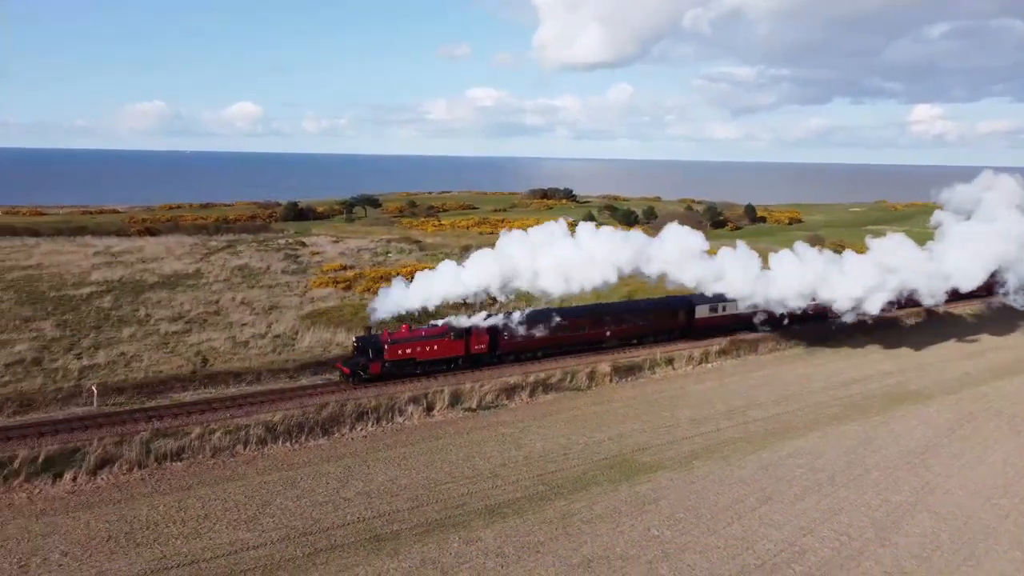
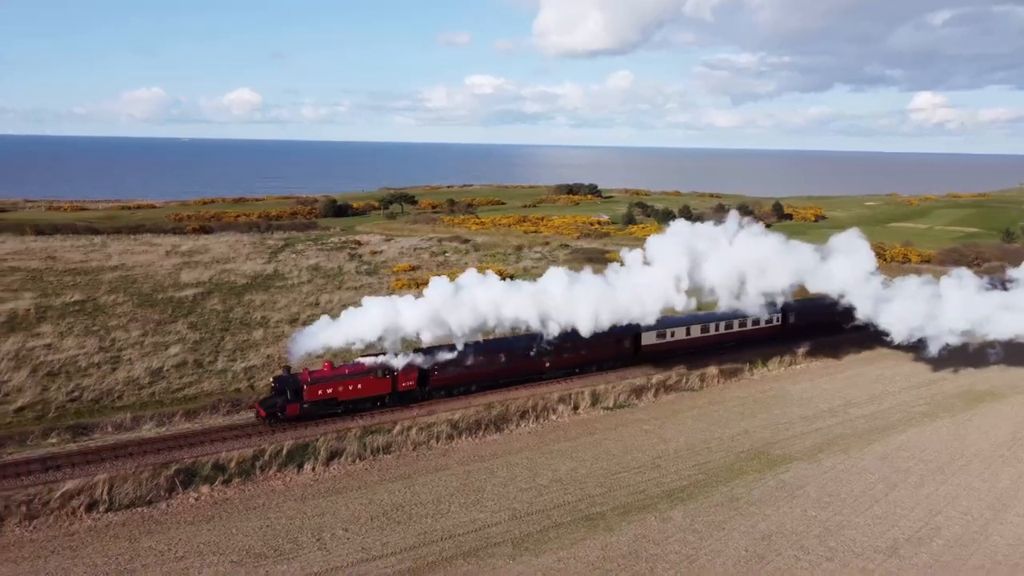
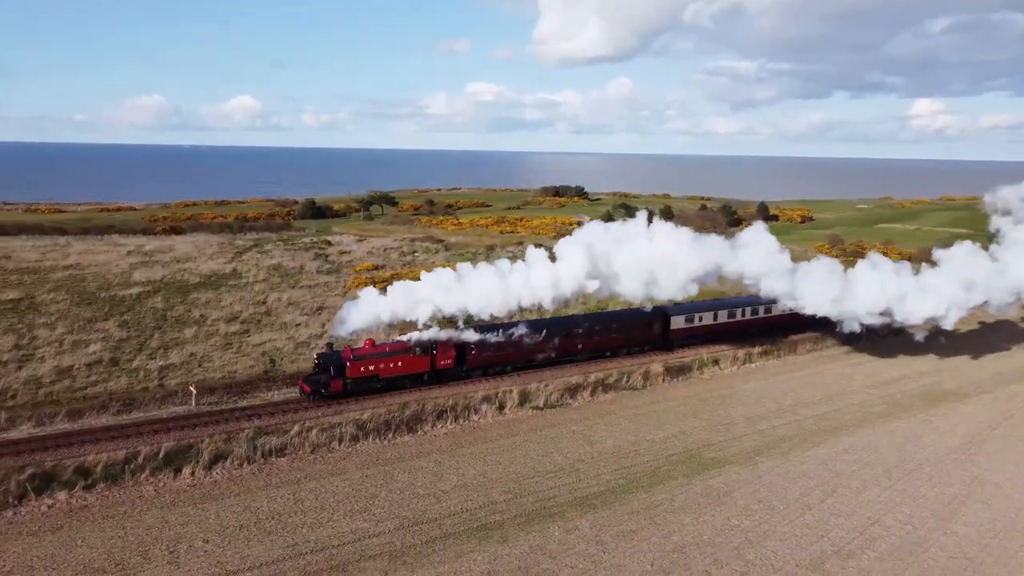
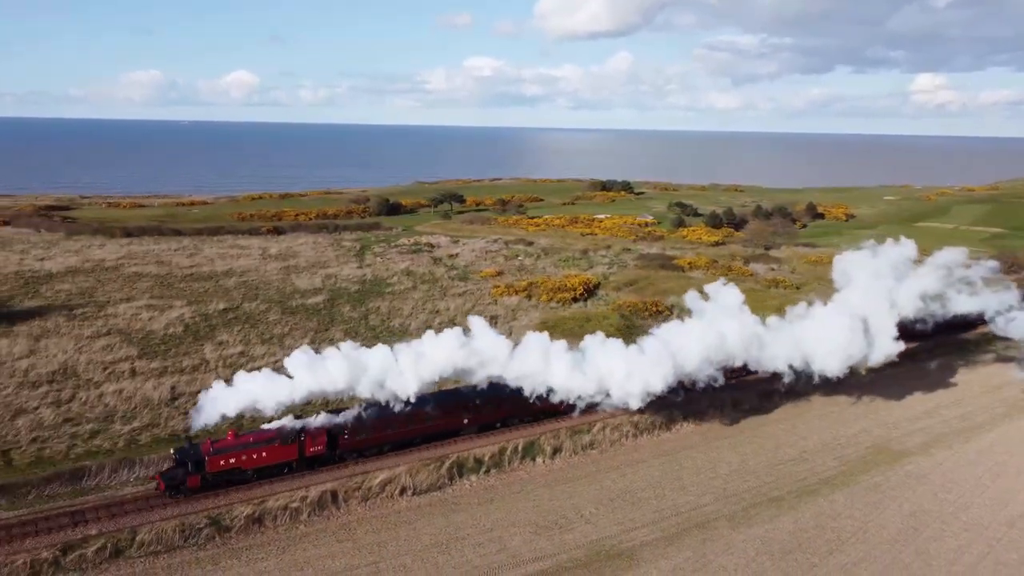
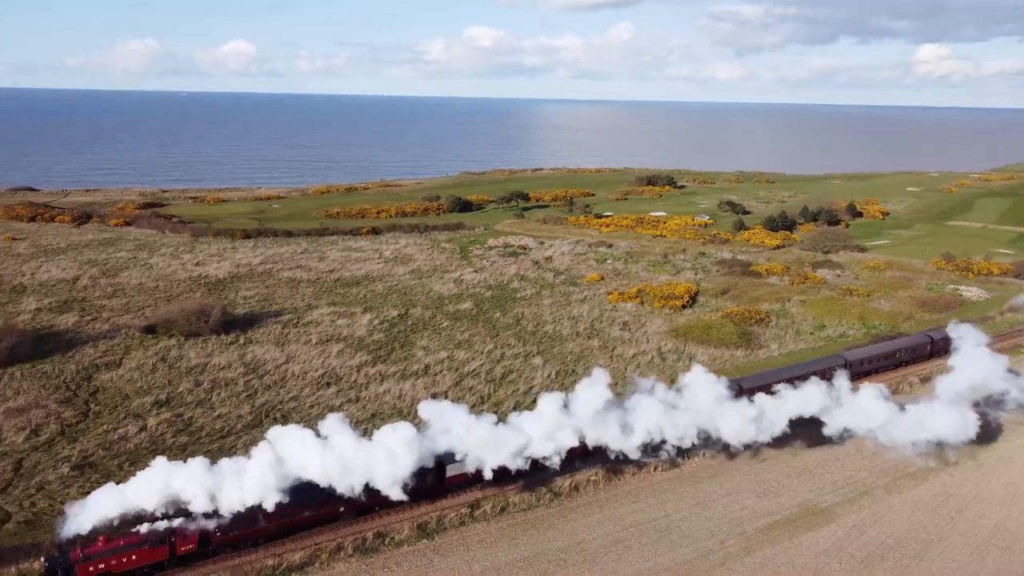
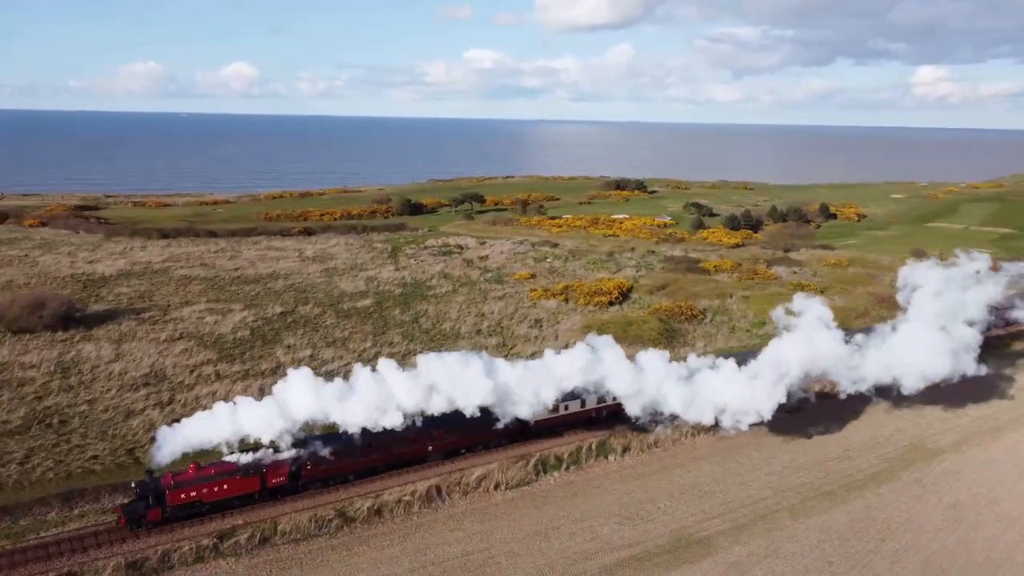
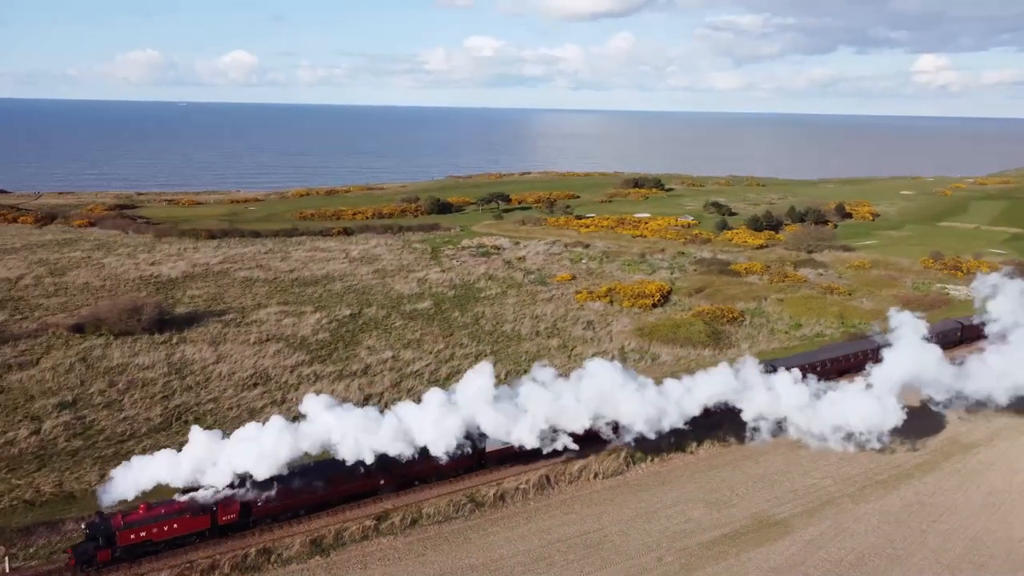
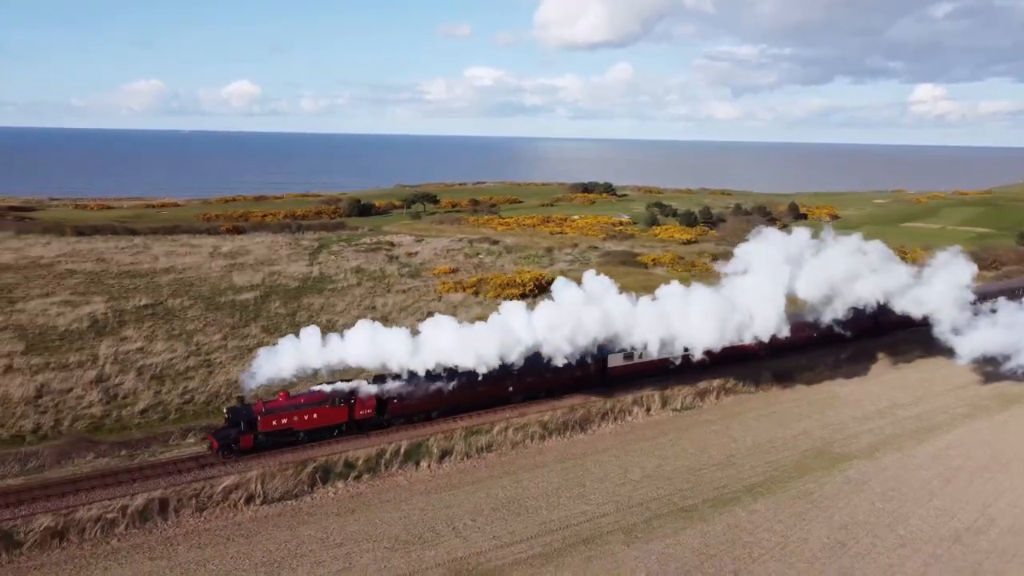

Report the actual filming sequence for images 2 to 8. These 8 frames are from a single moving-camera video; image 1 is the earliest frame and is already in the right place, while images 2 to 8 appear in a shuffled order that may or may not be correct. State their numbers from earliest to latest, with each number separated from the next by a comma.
3, 2, 8, 4, 6, 7, 5
